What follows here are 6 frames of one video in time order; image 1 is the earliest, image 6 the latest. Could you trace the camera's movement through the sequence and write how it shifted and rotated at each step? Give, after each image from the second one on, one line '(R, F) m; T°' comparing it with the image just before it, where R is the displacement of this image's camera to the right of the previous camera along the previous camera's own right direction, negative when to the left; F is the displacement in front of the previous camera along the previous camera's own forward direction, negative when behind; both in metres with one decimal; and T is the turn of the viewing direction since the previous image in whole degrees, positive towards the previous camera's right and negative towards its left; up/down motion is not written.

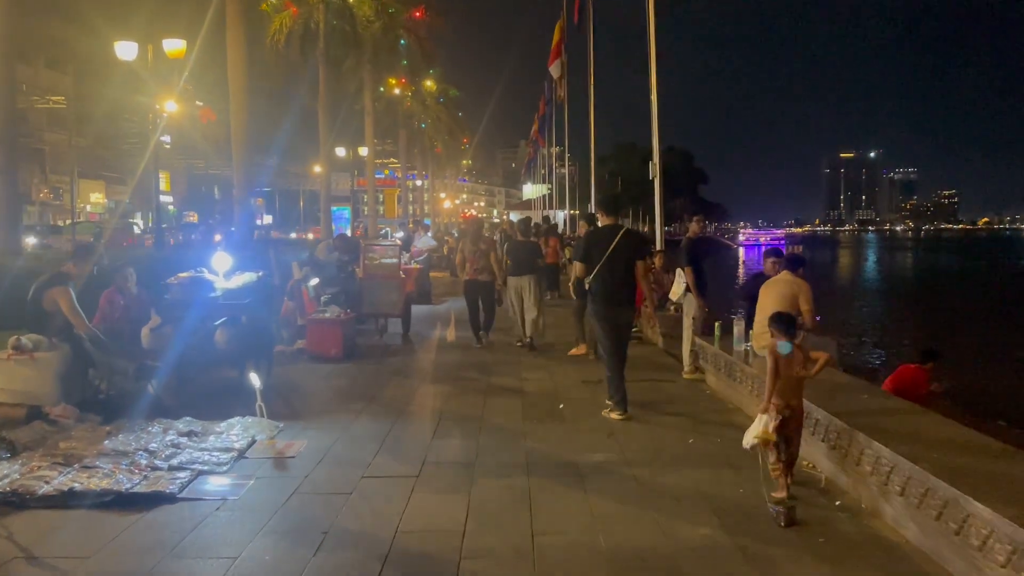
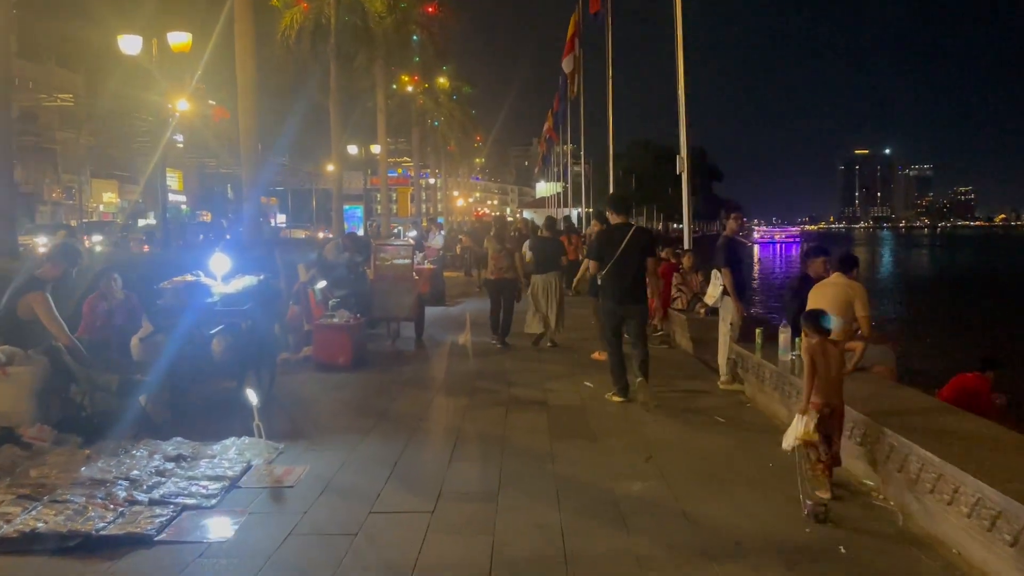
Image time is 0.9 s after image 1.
(-0.1, +0.8) m; -1°
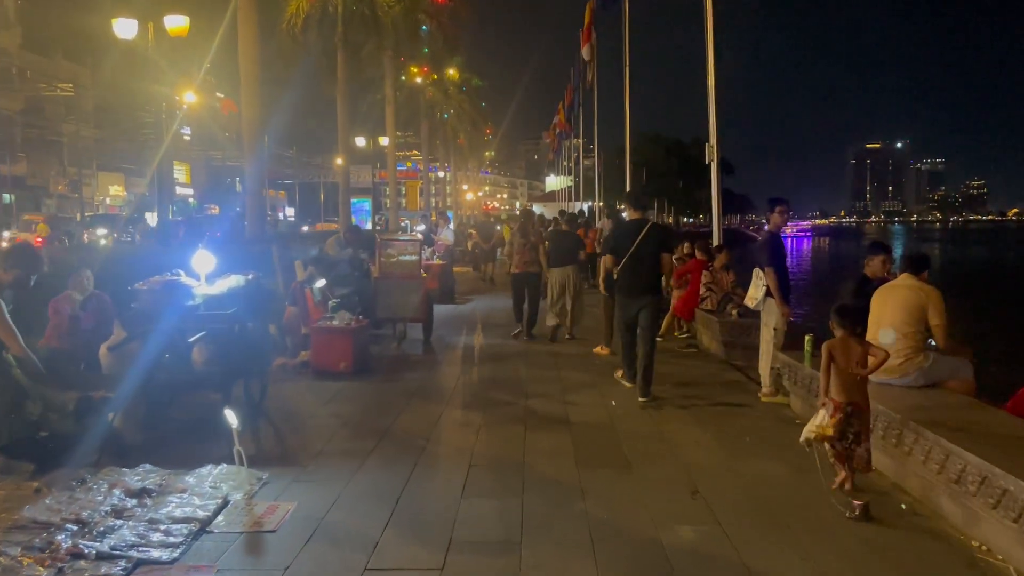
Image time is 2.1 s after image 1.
(-0.1, +1.0) m; -1°
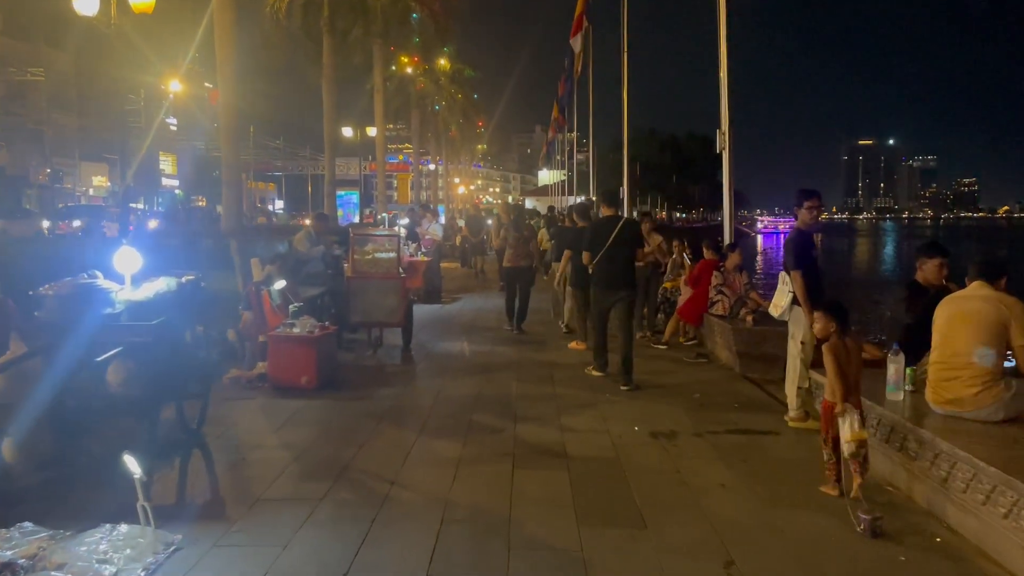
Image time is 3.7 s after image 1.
(0.0, +1.3) m; +1°
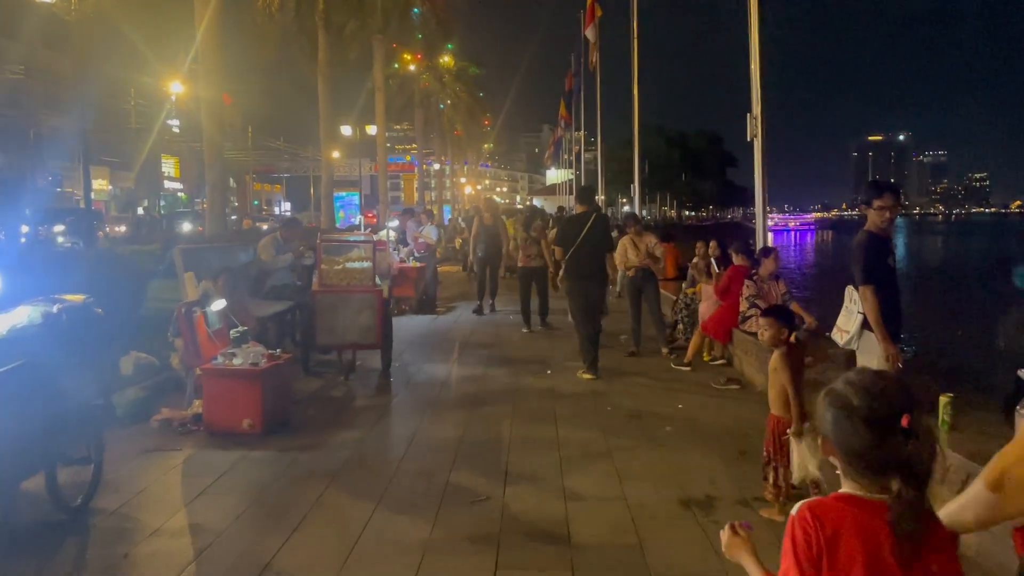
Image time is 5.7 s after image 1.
(+0.2, +1.7) m; -1°
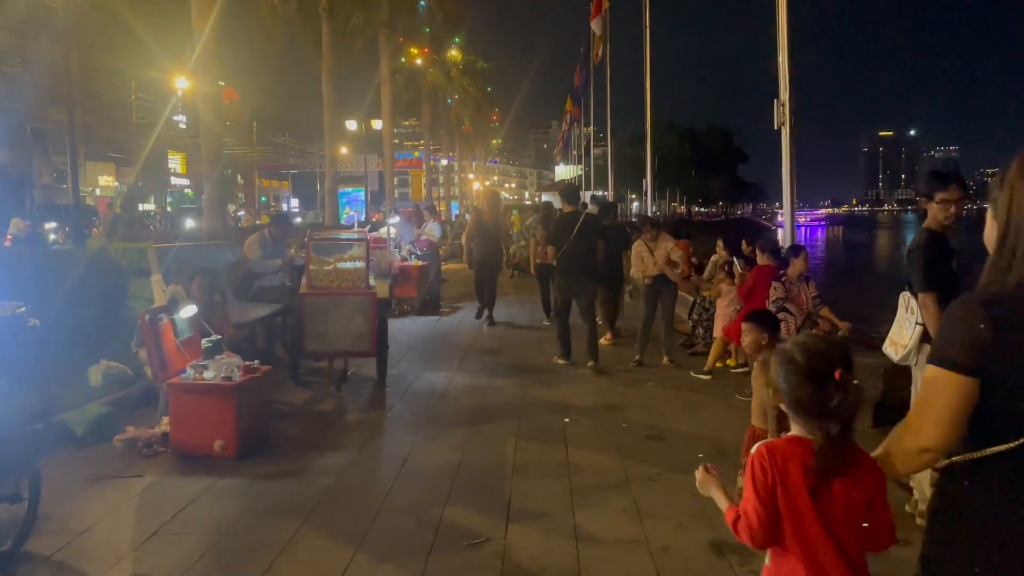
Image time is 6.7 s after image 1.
(0.0, +0.8) m; -1°
